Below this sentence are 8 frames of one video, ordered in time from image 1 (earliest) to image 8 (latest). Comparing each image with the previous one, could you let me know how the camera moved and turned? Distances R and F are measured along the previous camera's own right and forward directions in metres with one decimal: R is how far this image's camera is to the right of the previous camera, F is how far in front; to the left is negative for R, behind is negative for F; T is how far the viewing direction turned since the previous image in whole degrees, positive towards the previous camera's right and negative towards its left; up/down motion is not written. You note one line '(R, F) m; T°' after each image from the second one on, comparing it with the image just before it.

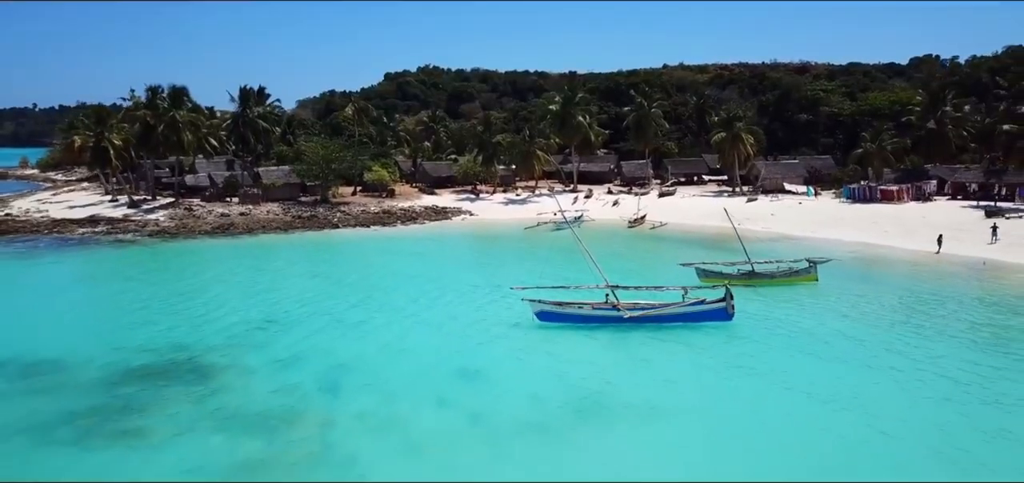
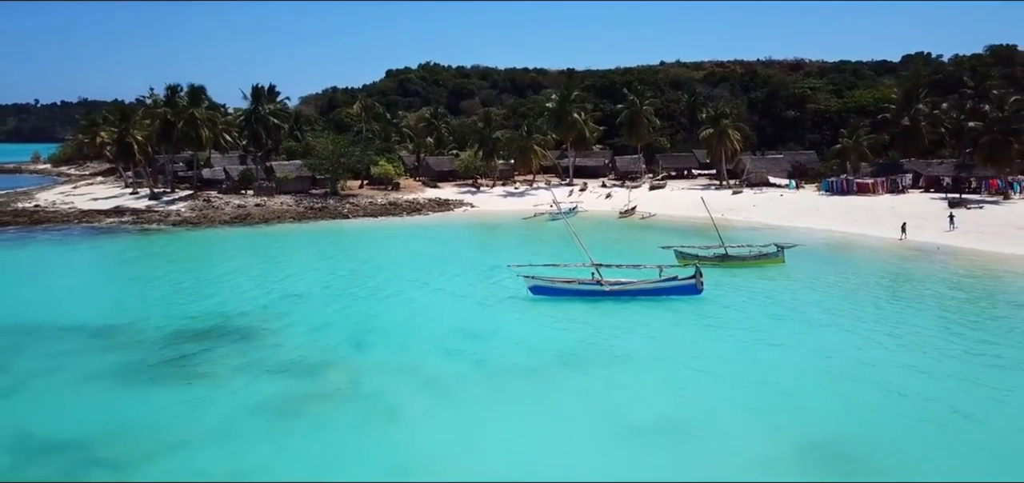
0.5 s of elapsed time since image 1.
(+0.1, -2.2) m; 0°
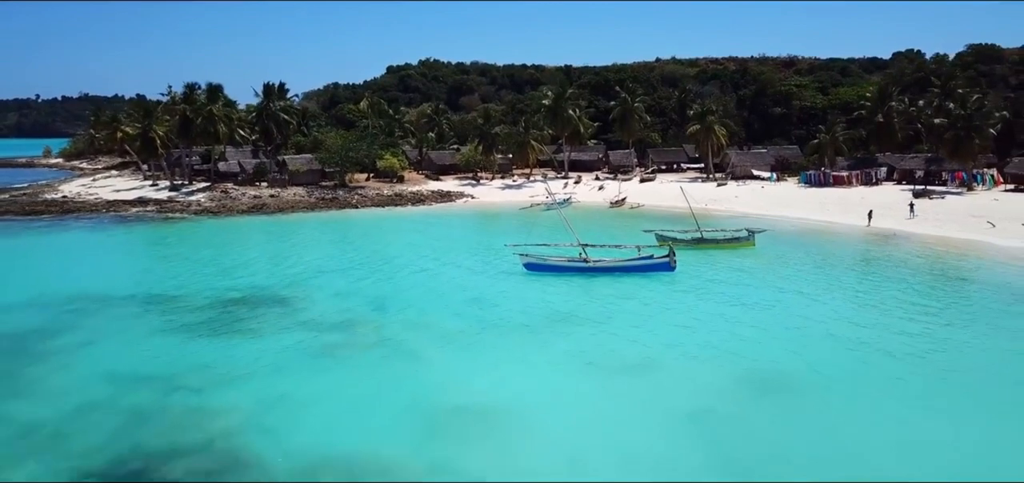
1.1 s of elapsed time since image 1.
(0.0, -2.5) m; 0°
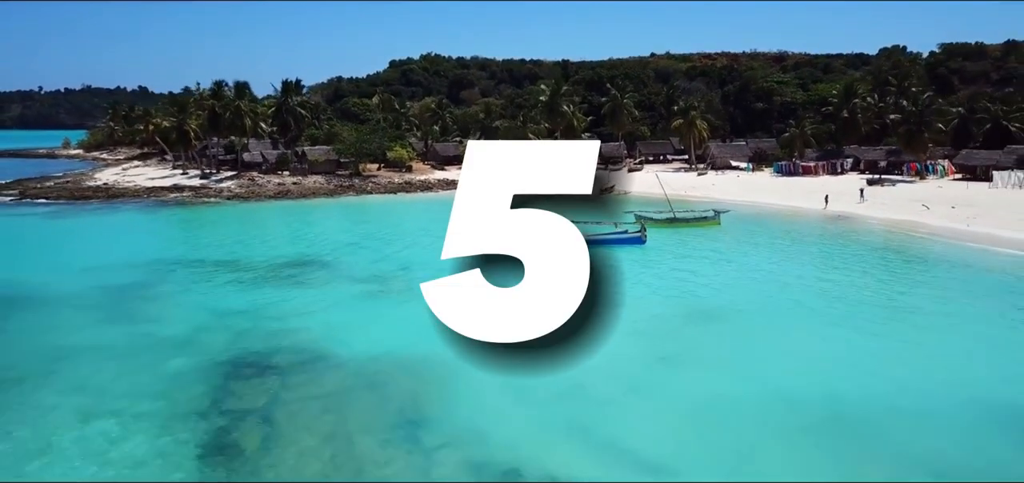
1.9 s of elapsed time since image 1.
(0.0, -4.1) m; 0°
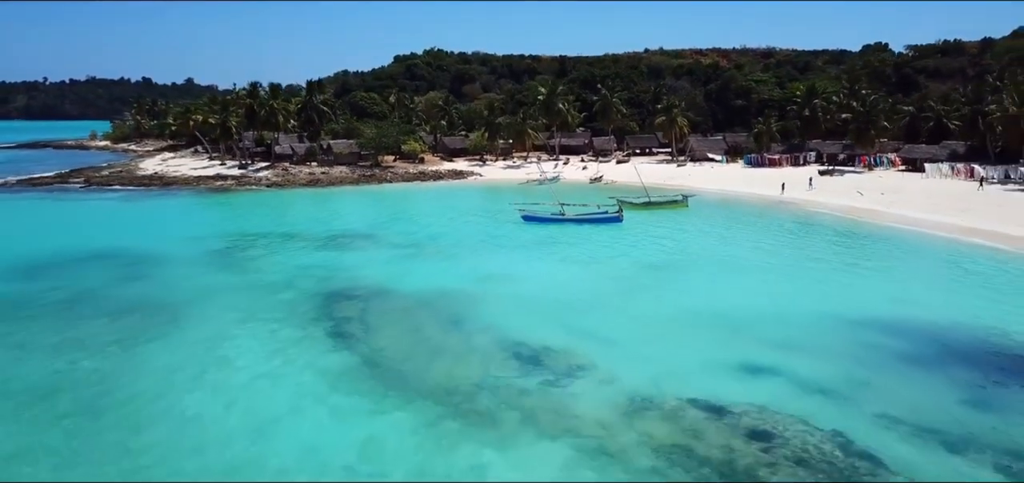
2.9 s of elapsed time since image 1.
(-0.2, -6.0) m; 0°
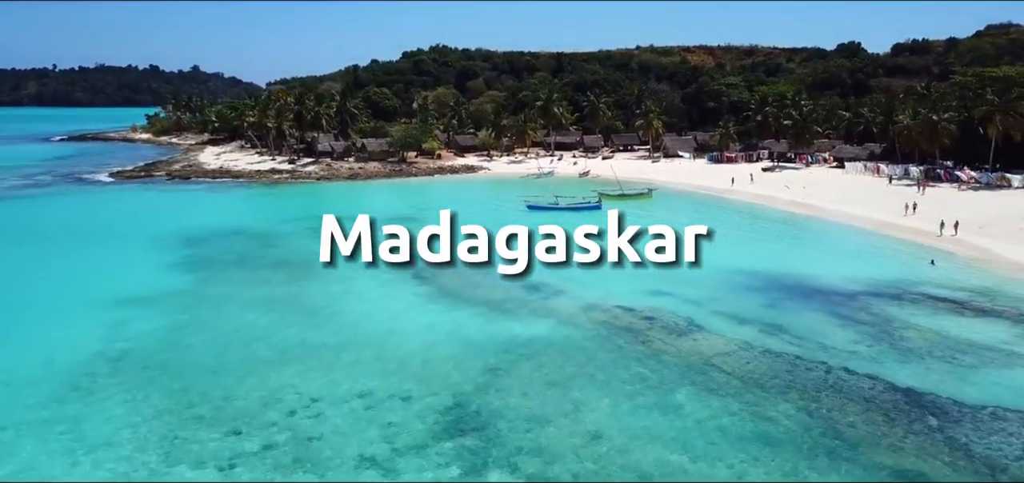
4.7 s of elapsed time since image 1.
(-0.4, -10.4) m; 0°
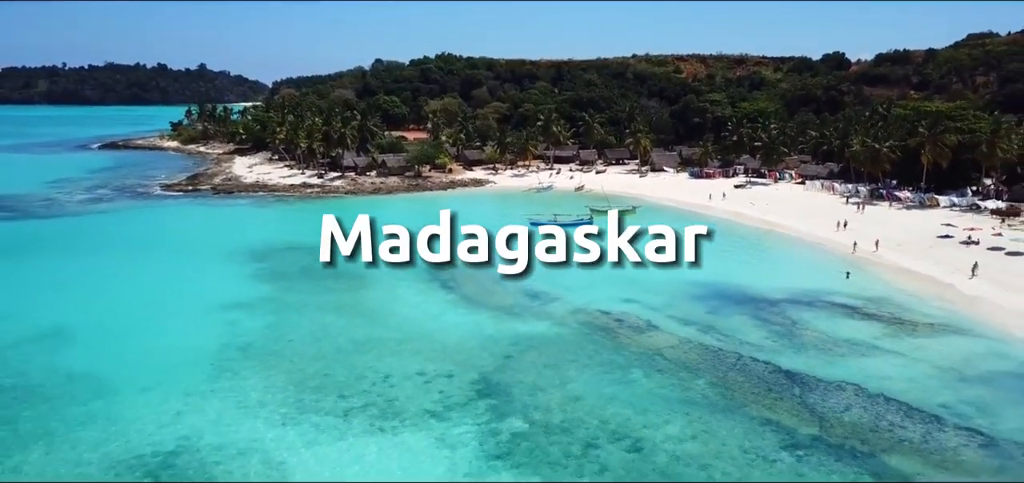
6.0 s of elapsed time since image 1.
(-0.2, -7.6) m; 0°
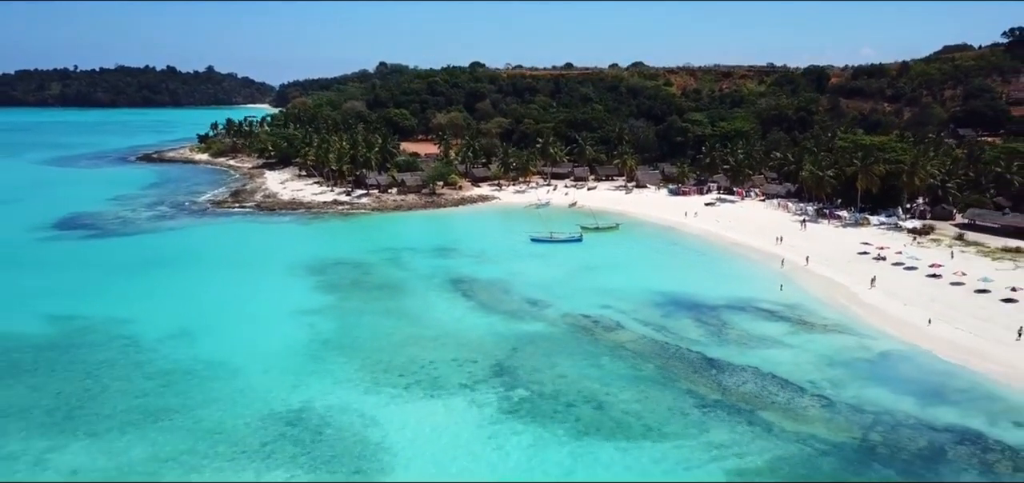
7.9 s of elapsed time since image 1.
(-0.2, -10.1) m; 0°
